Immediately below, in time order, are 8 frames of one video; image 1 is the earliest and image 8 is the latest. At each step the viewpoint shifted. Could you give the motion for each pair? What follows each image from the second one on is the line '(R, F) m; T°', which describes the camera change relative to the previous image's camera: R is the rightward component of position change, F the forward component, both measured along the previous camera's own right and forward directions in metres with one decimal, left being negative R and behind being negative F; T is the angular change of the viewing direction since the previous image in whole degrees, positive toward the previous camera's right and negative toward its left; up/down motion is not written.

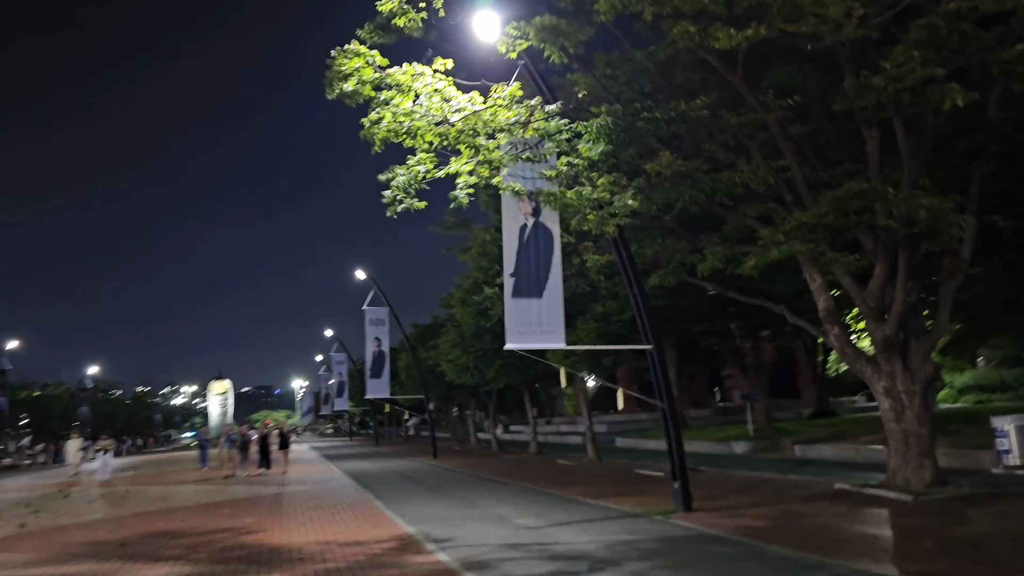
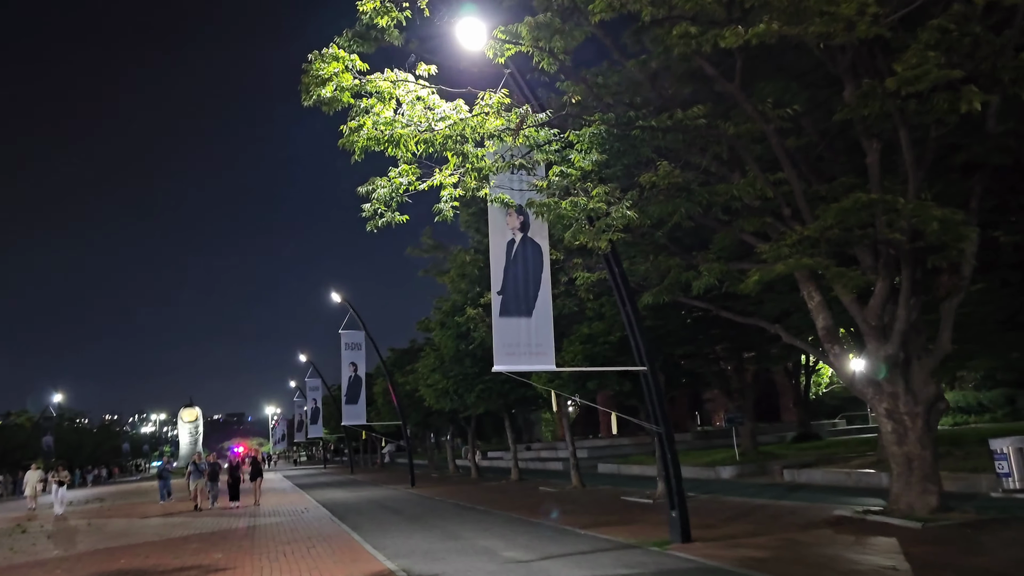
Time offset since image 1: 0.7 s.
(-0.2, +0.8) m; +2°
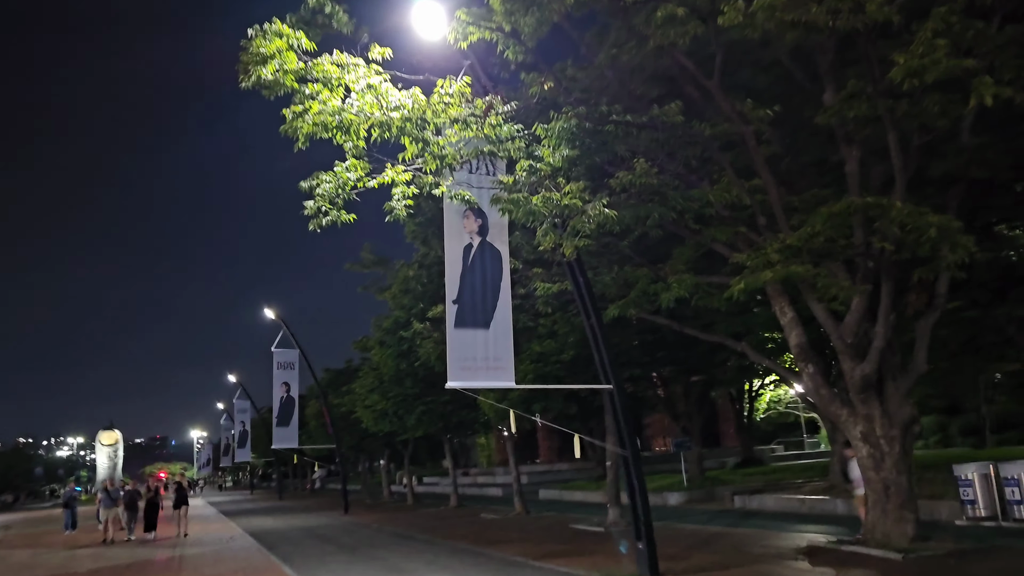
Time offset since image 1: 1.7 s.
(-0.3, +1.2) m; +4°
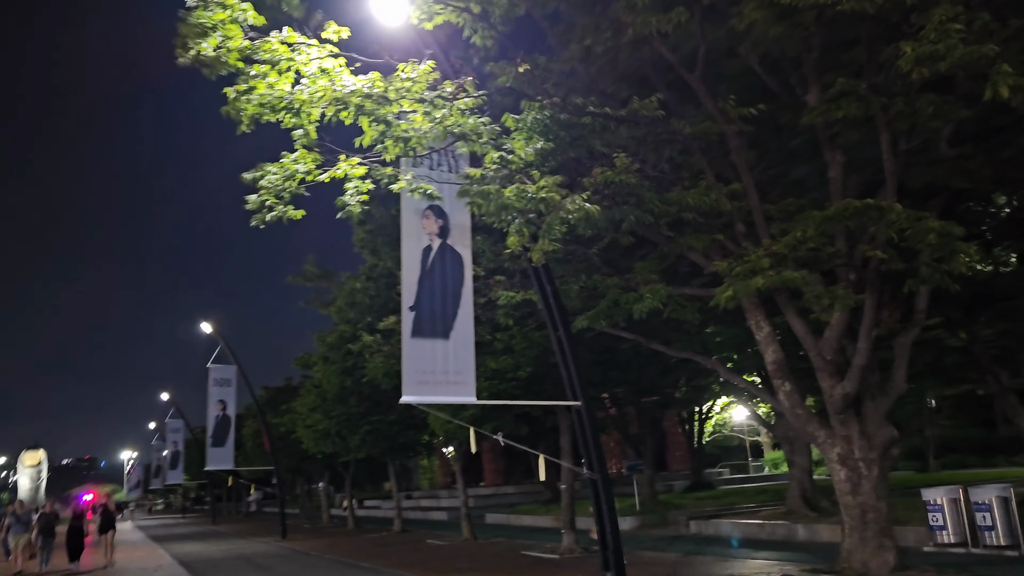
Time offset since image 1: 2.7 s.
(-0.3, +1.1) m; +4°
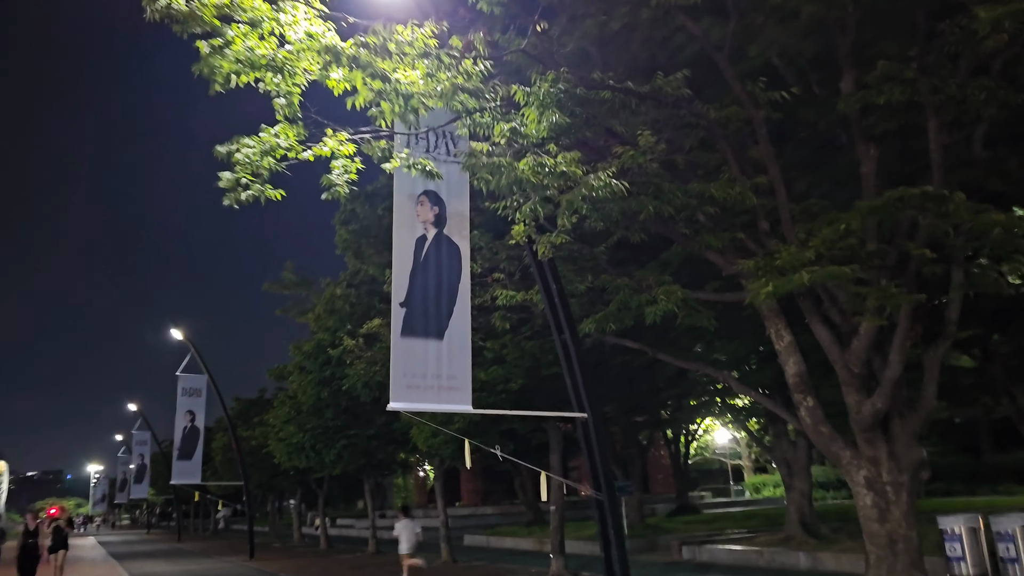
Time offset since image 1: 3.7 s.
(-0.3, +1.3) m; +1°
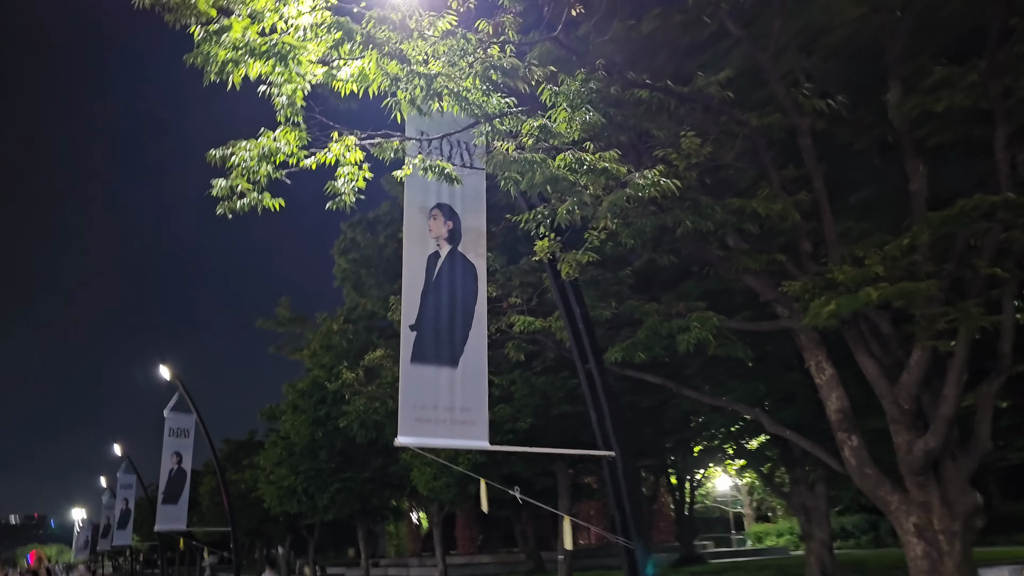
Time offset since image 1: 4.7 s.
(-0.3, +1.0) m; 0°
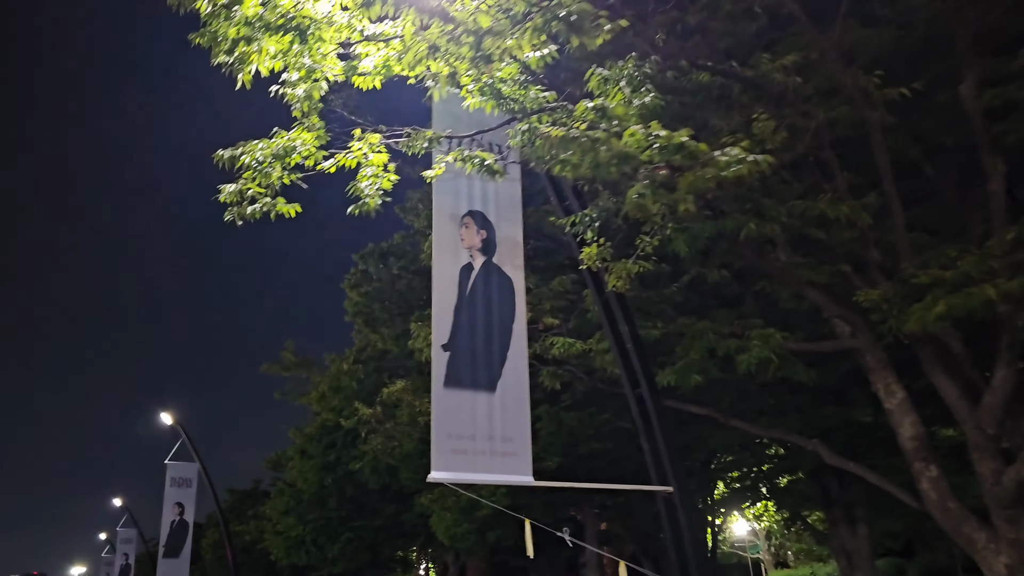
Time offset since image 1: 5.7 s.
(-0.4, +1.1) m; 0°
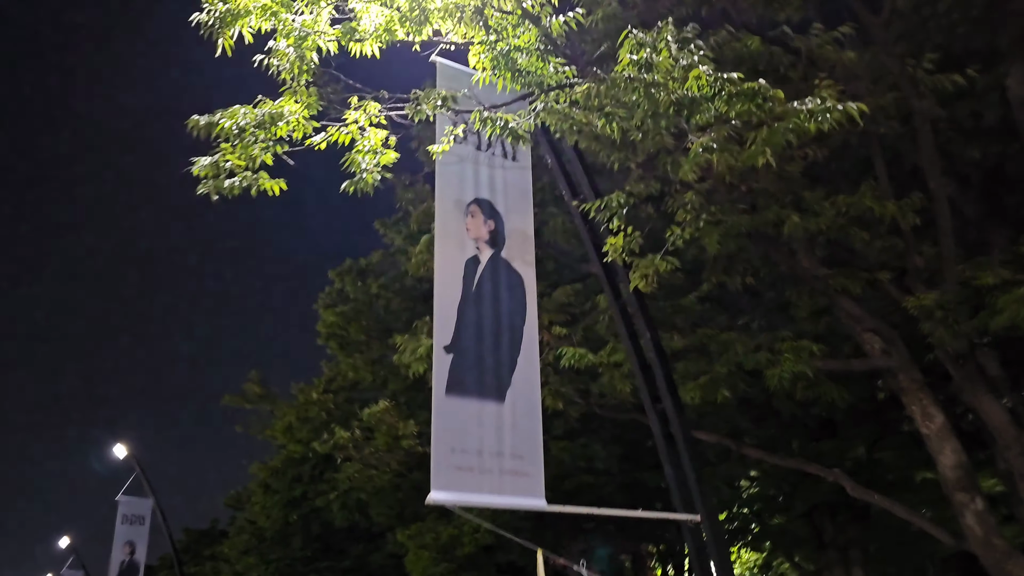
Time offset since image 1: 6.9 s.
(-0.4, +1.1) m; +2°
